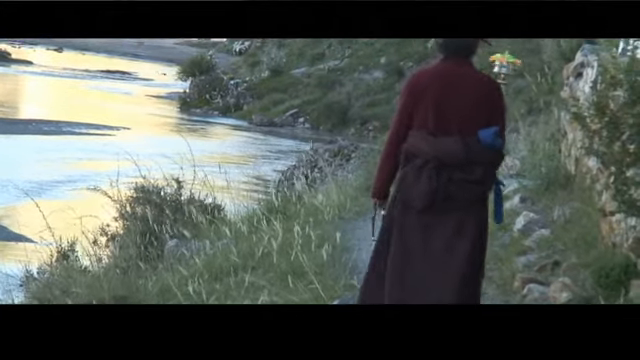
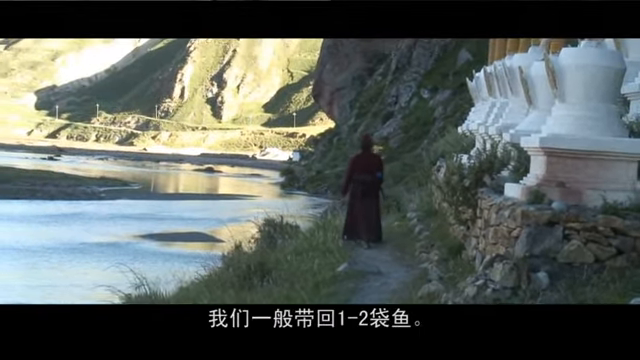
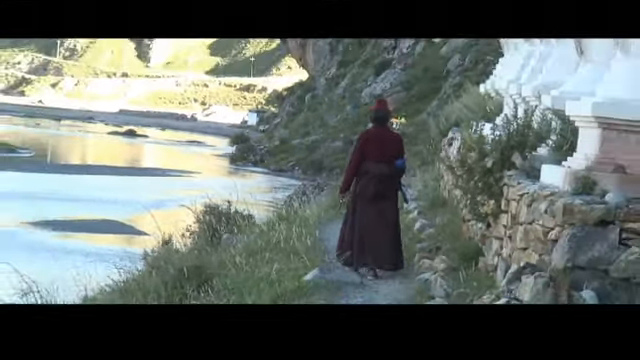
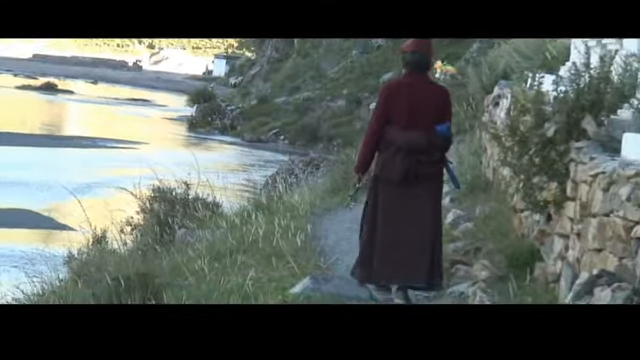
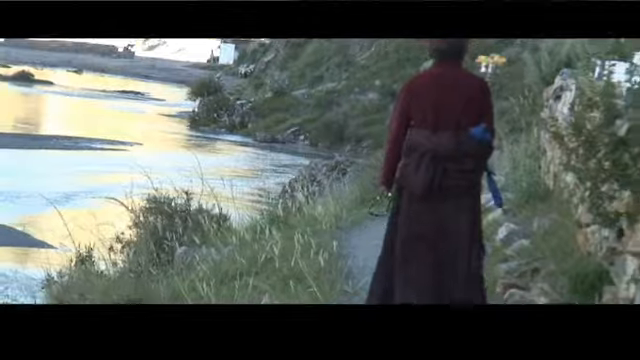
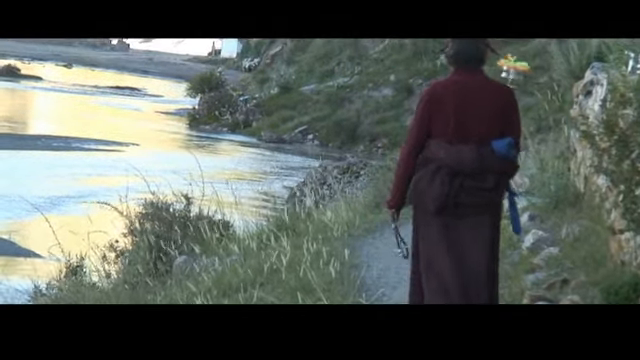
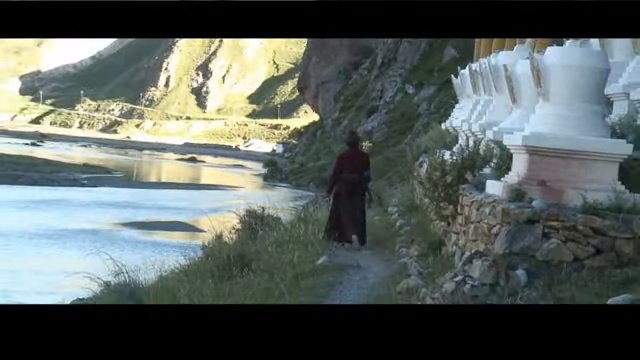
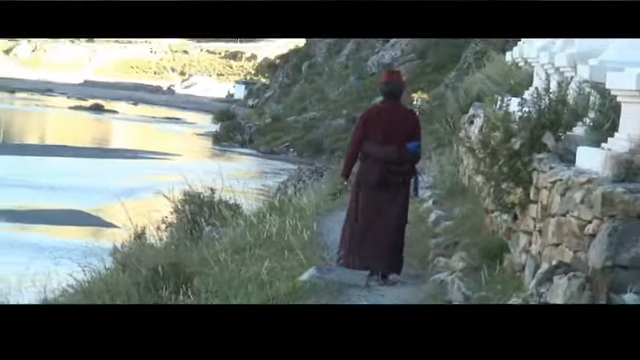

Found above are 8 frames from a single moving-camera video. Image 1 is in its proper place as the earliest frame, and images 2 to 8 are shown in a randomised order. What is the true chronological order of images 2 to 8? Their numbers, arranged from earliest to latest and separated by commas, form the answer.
6, 5, 4, 8, 3, 7, 2
